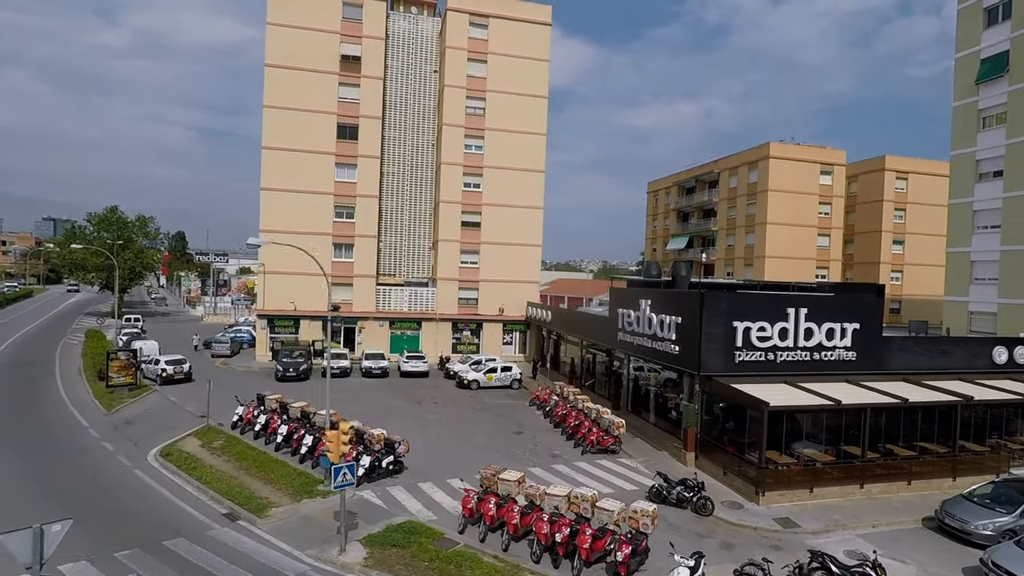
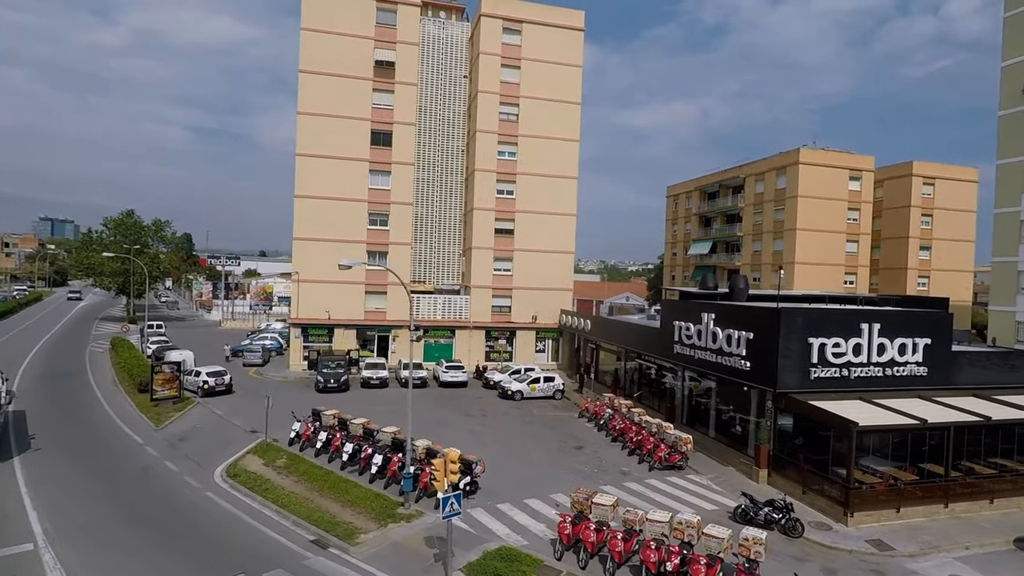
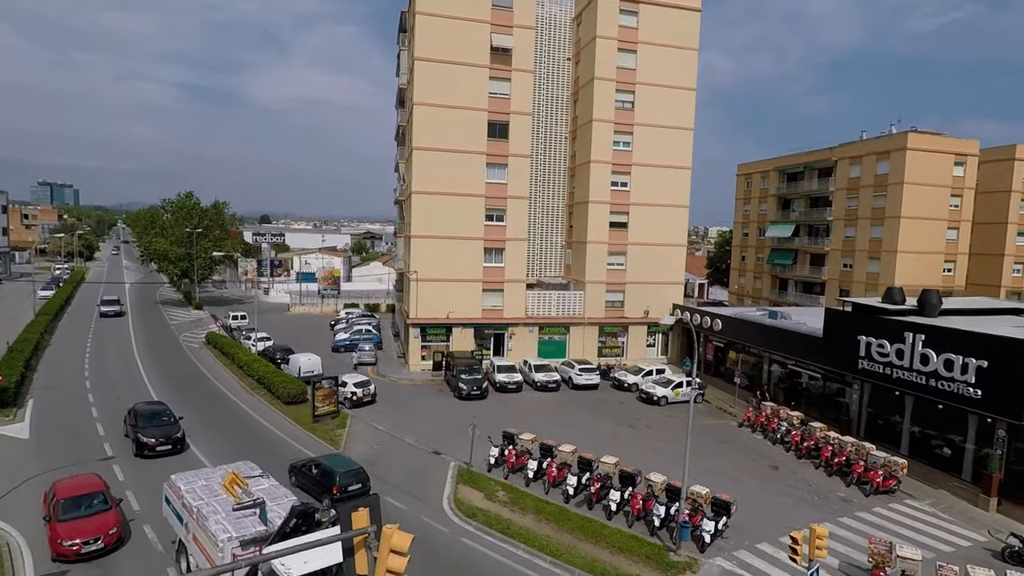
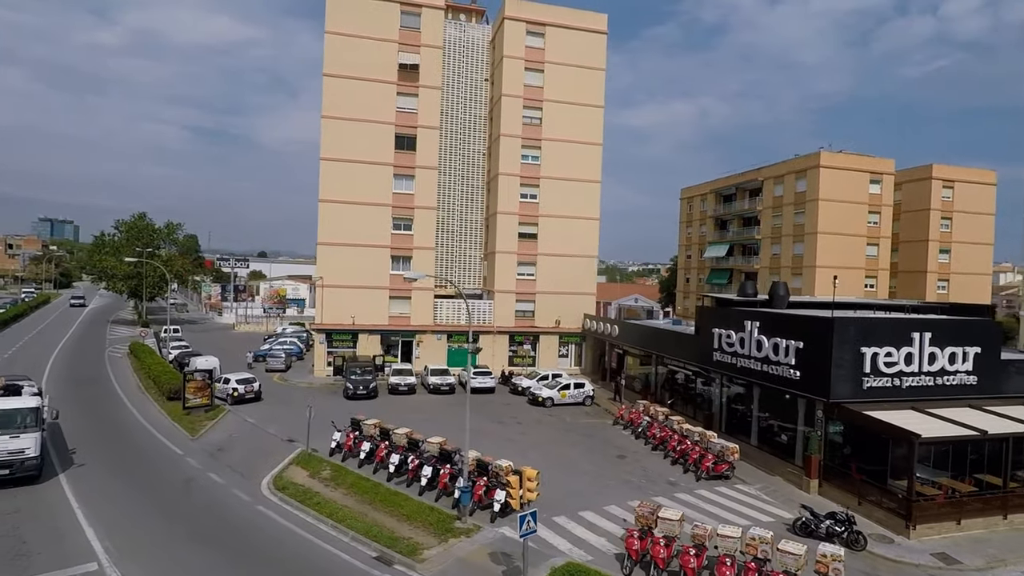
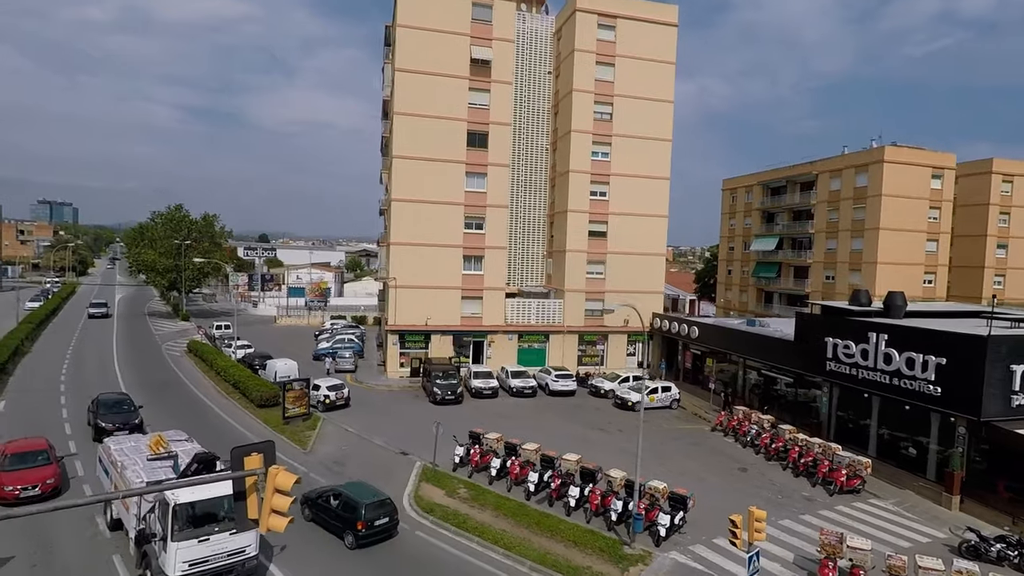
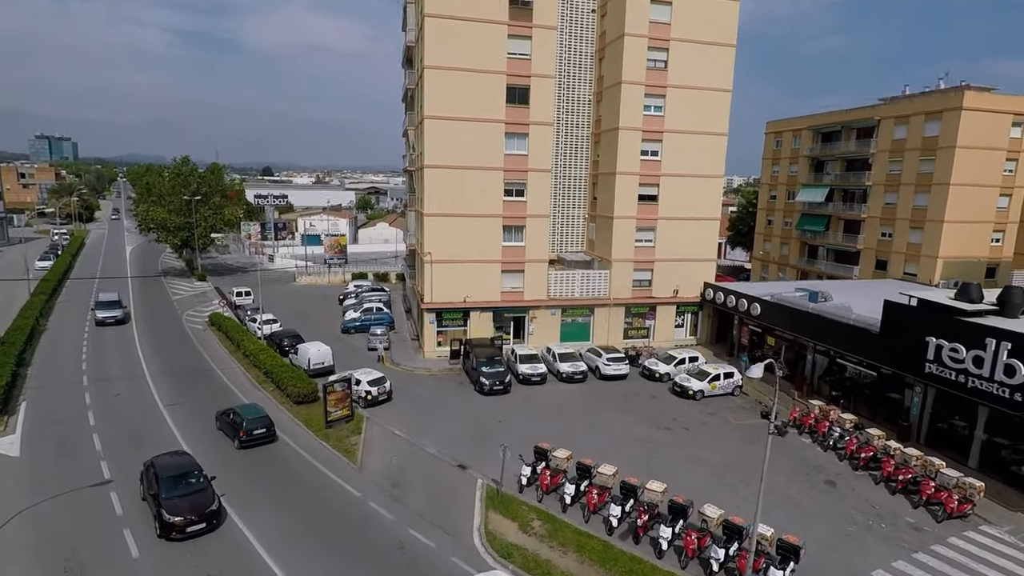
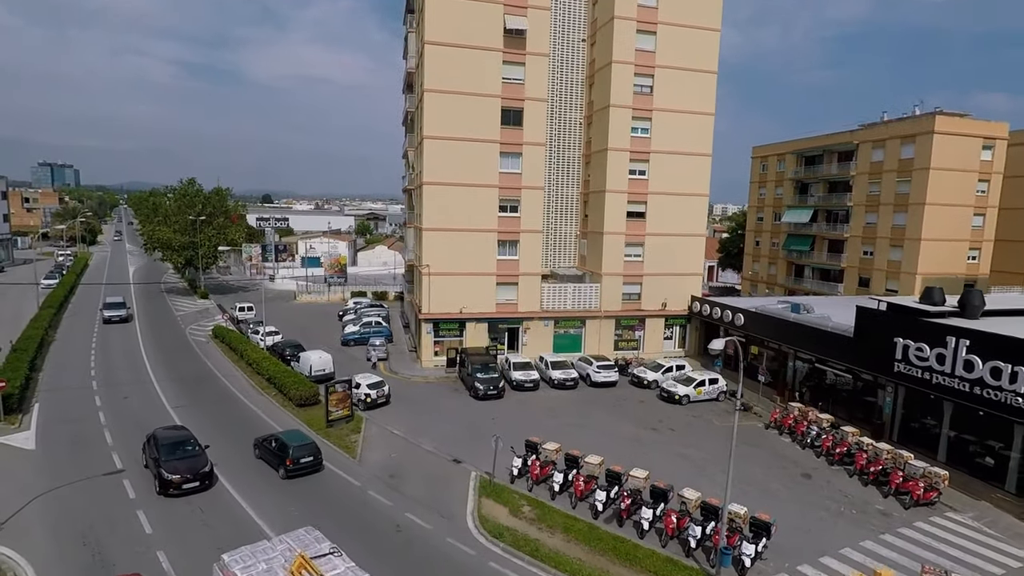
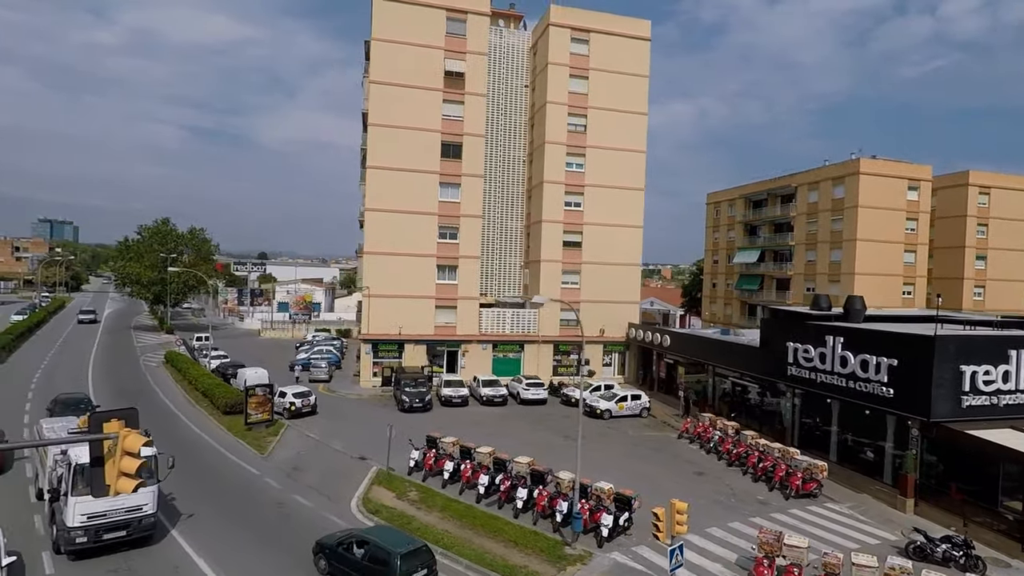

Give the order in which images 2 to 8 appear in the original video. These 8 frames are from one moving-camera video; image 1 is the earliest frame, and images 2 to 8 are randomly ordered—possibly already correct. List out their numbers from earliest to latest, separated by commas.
2, 4, 8, 5, 3, 7, 6
